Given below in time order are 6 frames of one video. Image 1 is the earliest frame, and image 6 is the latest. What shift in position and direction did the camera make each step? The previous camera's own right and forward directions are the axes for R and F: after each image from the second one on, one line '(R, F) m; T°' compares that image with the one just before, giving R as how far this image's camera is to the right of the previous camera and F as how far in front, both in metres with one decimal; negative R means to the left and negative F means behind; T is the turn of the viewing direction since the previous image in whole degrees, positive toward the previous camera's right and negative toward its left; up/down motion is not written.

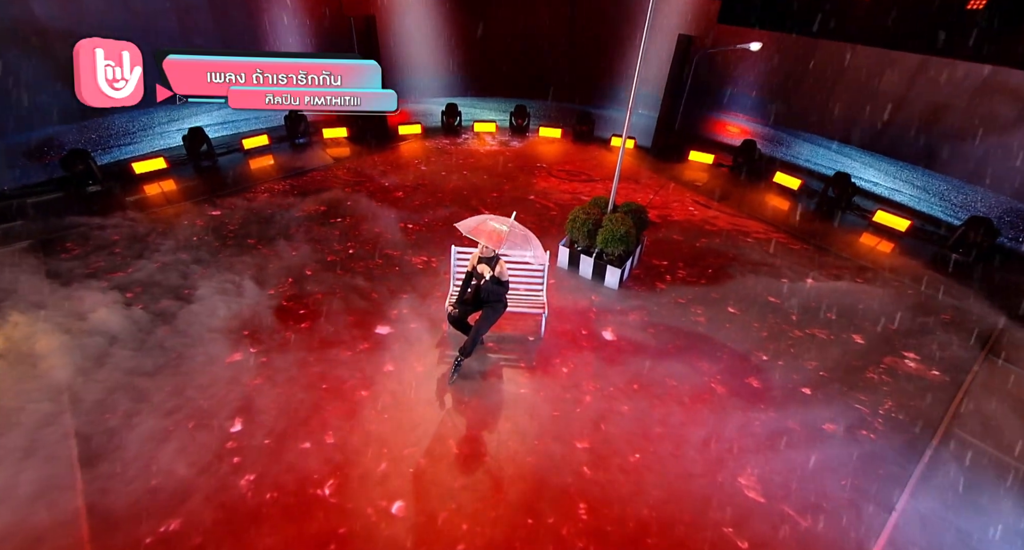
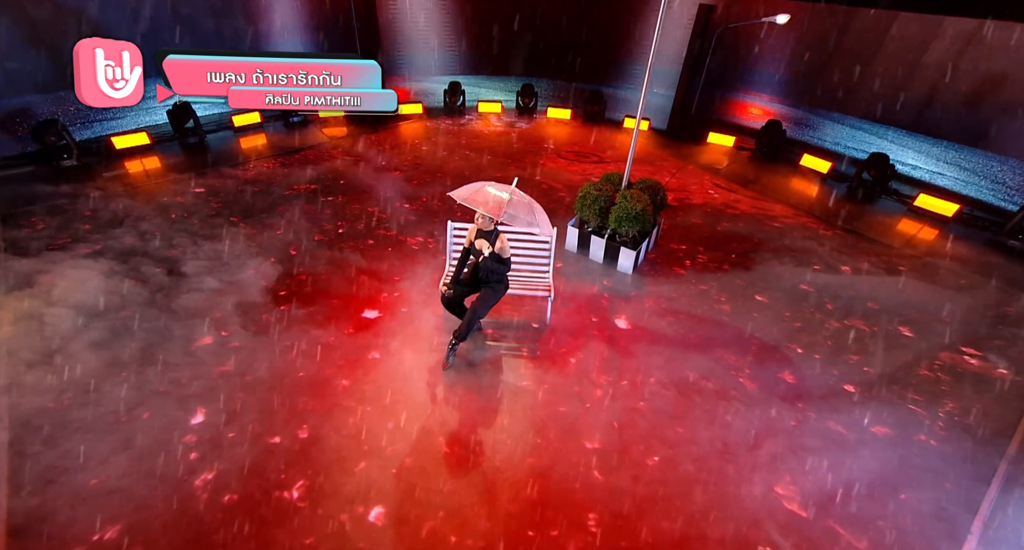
(0.0, +0.7) m; -1°
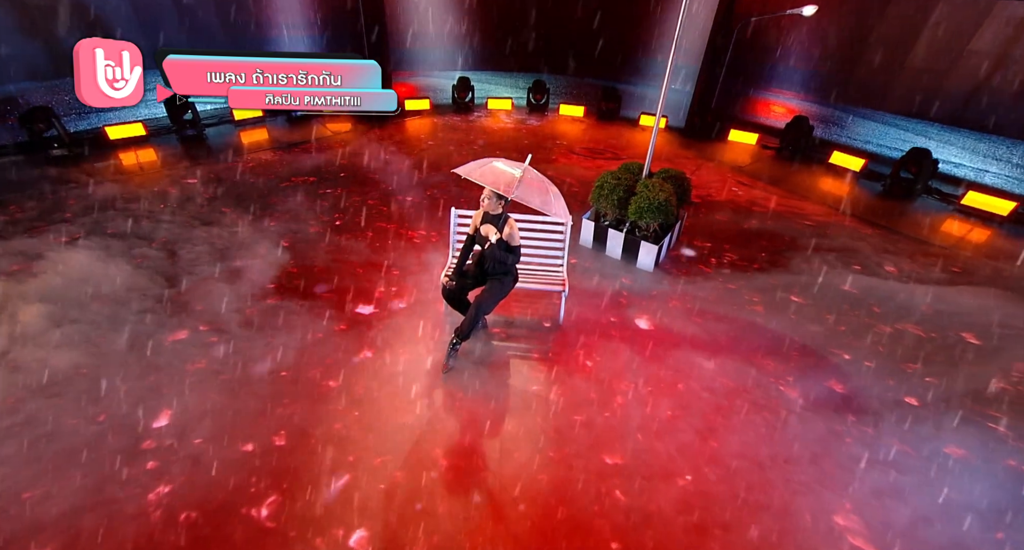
(0.0, +0.6) m; -1°
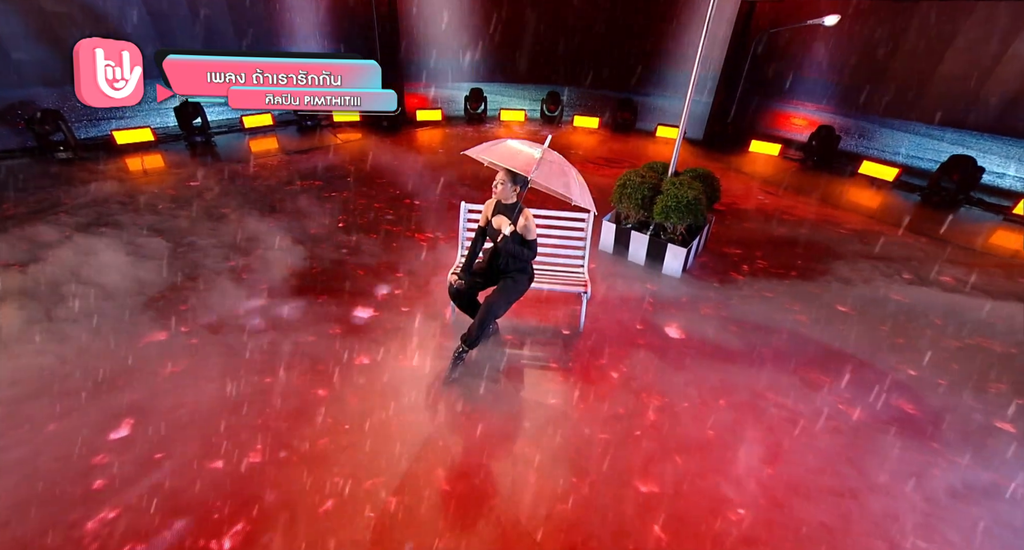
(-0.1, +0.5) m; -1°
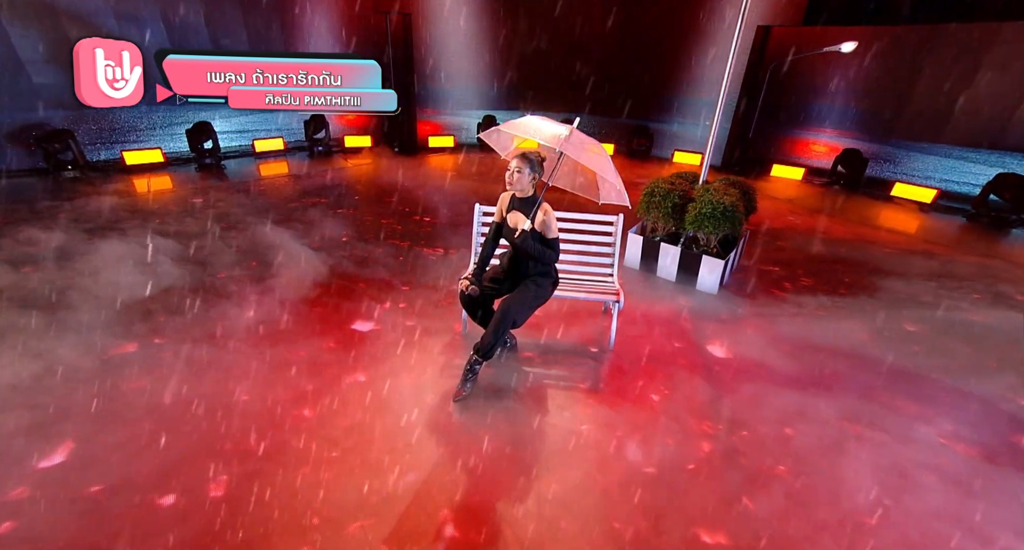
(-0.1, +0.6) m; -1°
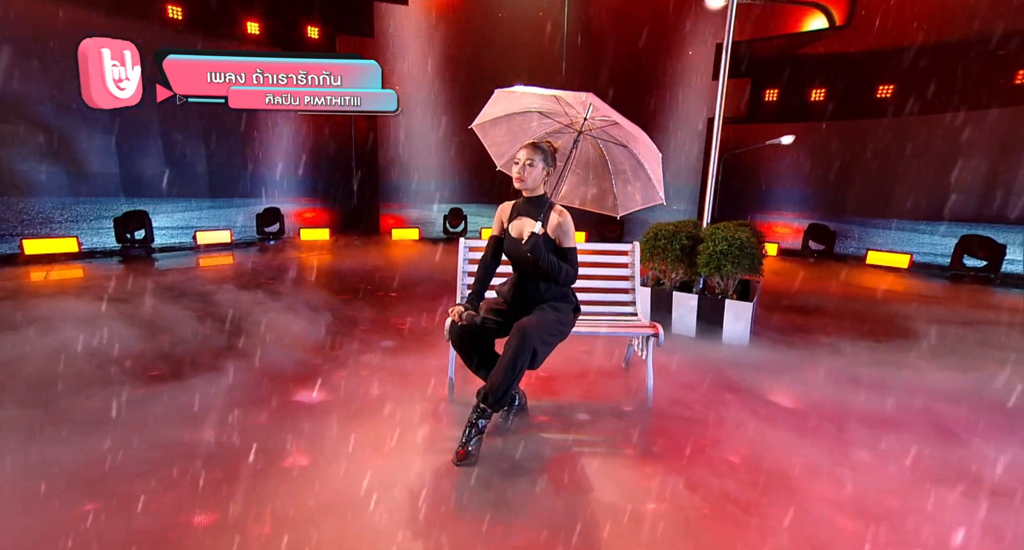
(-0.3, +1.0) m; +6°
